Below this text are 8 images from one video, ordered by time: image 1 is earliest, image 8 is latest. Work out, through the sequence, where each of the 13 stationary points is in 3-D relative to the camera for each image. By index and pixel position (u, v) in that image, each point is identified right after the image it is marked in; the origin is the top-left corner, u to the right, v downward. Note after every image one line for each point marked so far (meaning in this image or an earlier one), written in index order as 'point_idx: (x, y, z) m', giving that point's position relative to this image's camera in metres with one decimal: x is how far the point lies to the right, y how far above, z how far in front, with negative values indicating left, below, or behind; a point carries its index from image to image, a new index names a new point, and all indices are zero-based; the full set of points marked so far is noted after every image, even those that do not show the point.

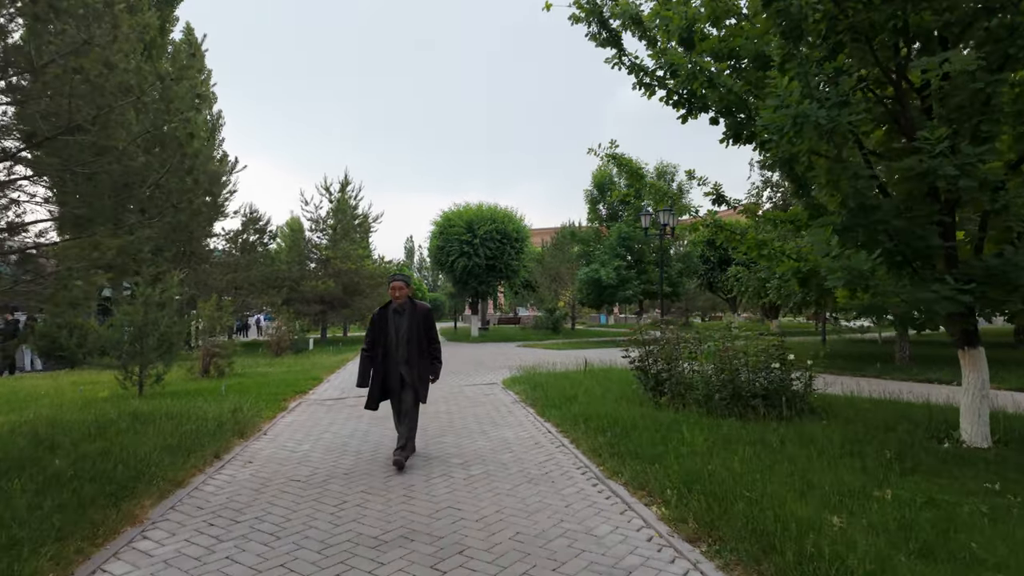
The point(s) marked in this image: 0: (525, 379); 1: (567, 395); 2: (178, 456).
0: (+0.3, -1.8, +11.4) m
1: (+0.9, -1.8, +9.3) m
2: (-3.5, -1.8, +6.0) m
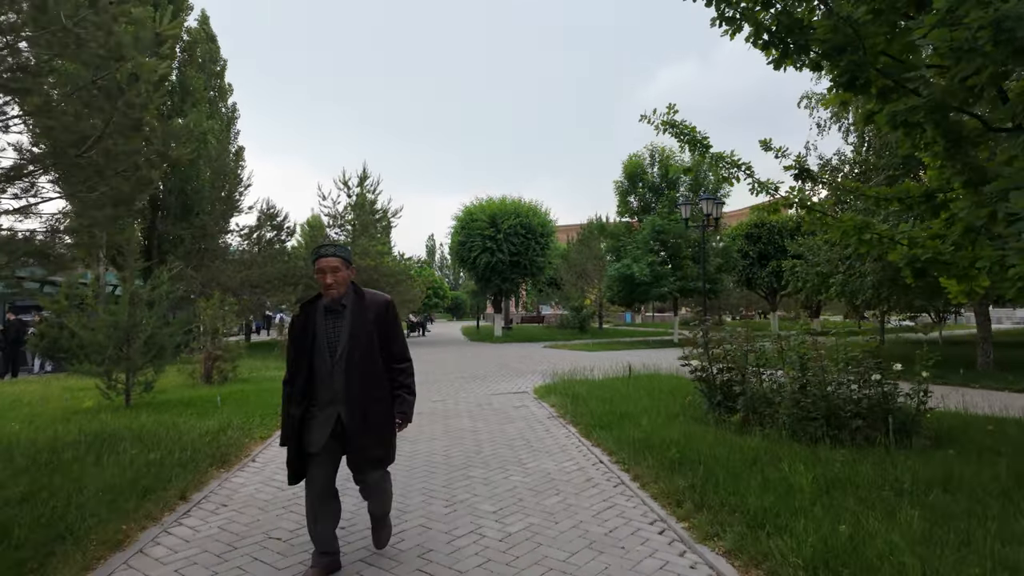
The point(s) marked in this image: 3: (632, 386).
0: (+0.9, -1.8, +9.9) m
1: (+1.4, -1.7, +7.8) m
2: (-3.1, -1.7, +4.7) m
3: (+2.1, -1.7, +10.0) m
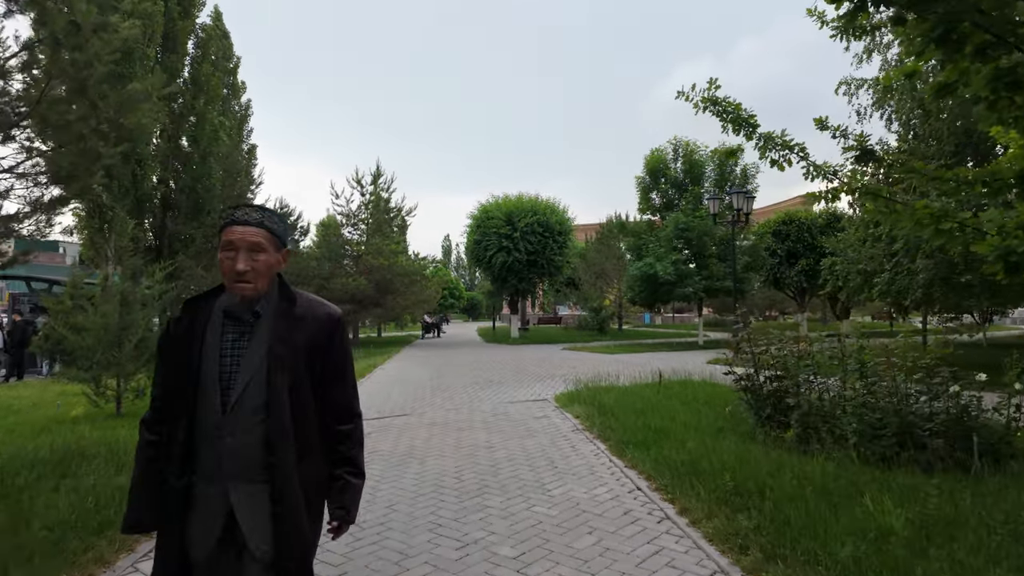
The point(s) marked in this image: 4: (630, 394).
0: (+1.2, -1.7, +9.0) m
1: (+1.7, -1.7, +6.9) m
2: (-3.0, -1.7, +3.9) m
3: (+2.4, -1.7, +9.1) m
4: (+1.9, -1.7, +9.2) m
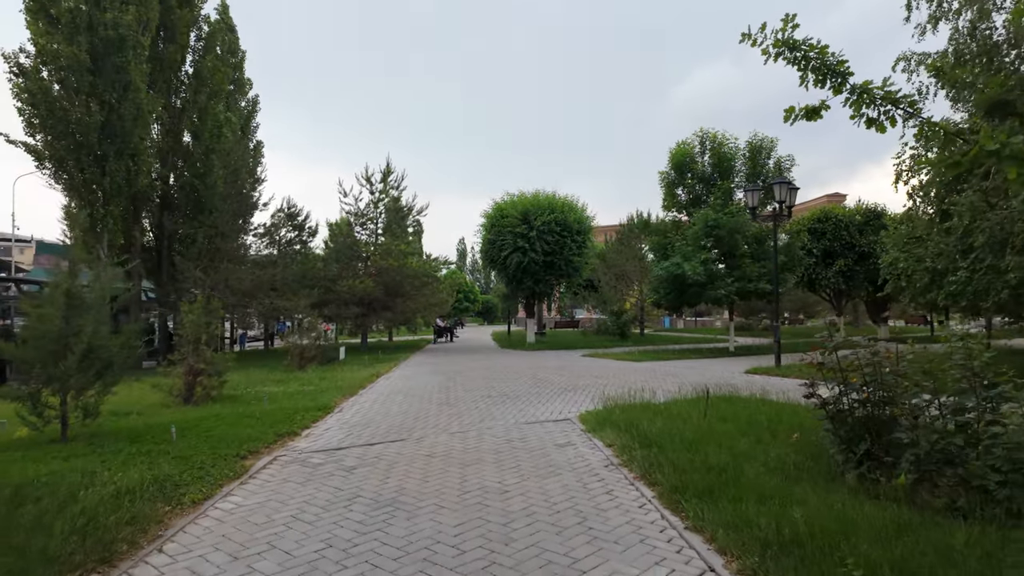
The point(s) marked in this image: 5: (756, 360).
0: (+1.4, -1.7, +7.4) m
1: (+1.9, -1.7, +5.3) m
2: (-2.9, -1.7, +2.4) m
3: (+2.6, -1.7, +7.4) m
4: (+2.2, -1.7, +7.6) m
5: (+7.6, -2.3, +17.8) m
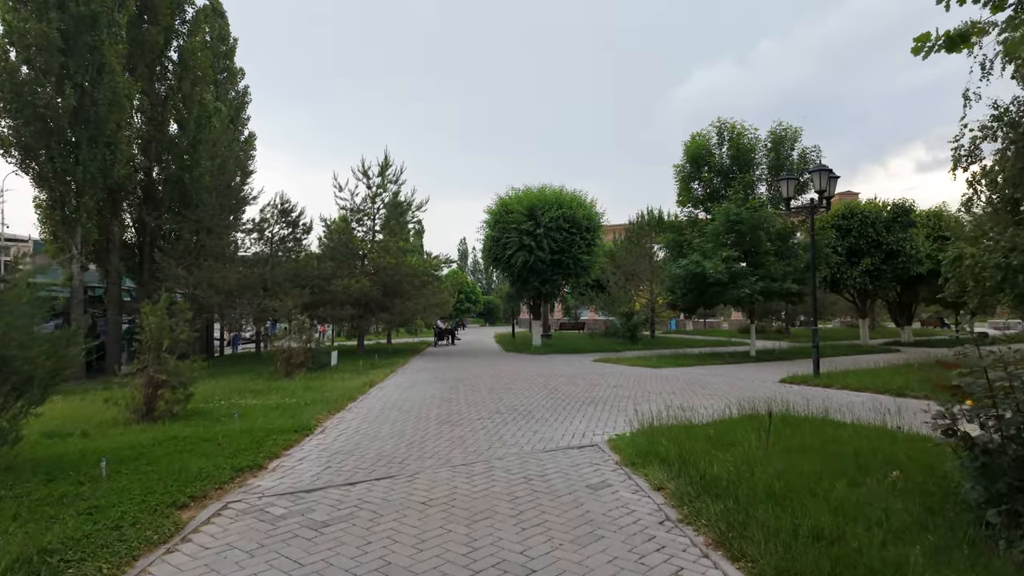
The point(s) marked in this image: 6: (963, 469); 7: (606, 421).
0: (+1.6, -1.7, +5.9) m
1: (+2.0, -1.6, +3.8) m
2: (-2.7, -1.6, +0.9) m
3: (+2.8, -1.7, +5.9) m
4: (+2.3, -1.7, +6.1) m
5: (+7.8, -2.3, +16.2) m
6: (+3.4, -1.3, +4.3) m
7: (+1.4, -1.9, +8.5) m
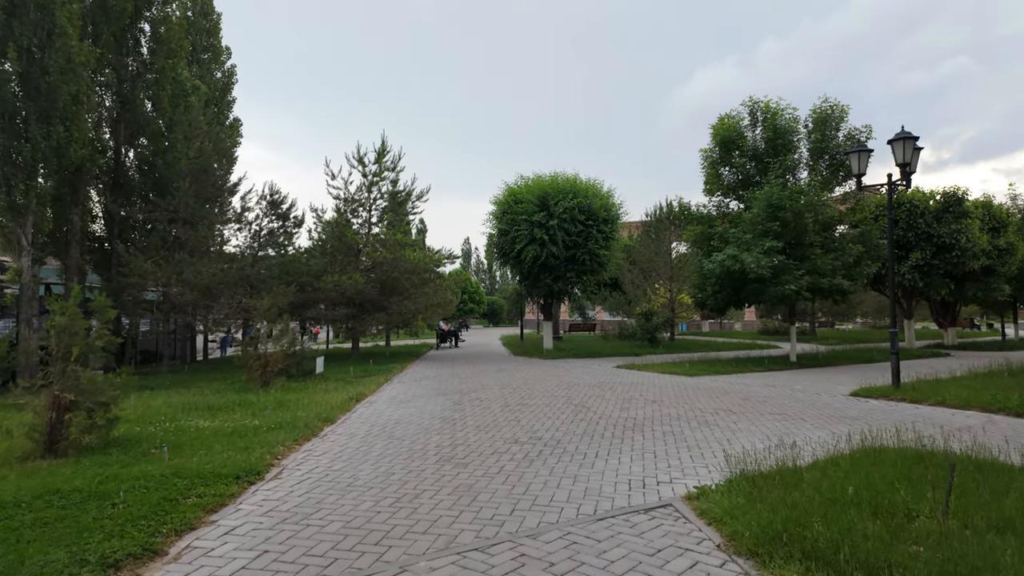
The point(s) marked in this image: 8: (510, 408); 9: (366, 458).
0: (+1.9, -1.6, +3.6) m
1: (+2.3, -1.5, +1.4) m
2: (-2.4, -1.5, -1.4) m
3: (+3.1, -1.5, +3.5) m
4: (+2.6, -1.6, +3.7) m
5: (+8.2, -2.2, +13.8) m
6: (+3.6, -1.2, +1.9) m
7: (+1.7, -1.8, +6.2) m
8: (0.0, -2.2, +10.3) m
9: (-1.7, -2.0, +6.8) m
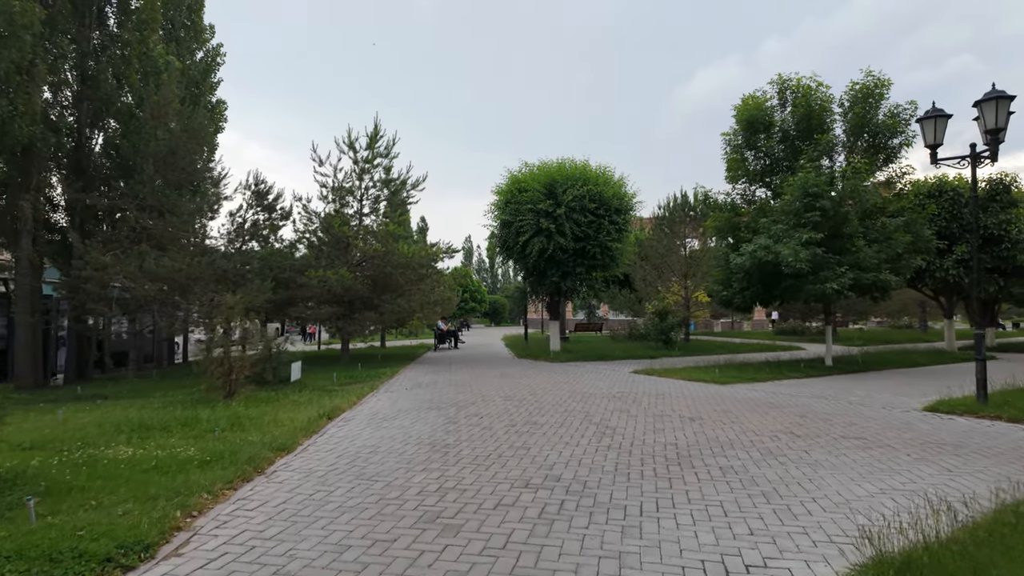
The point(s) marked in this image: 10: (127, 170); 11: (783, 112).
0: (+2.0, -1.5, +1.6) m
1: (+2.4, -1.4, -0.5) m
2: (-2.4, -1.4, -3.4) m
3: (+3.2, -1.4, +1.6) m
4: (+2.7, -1.5, +1.8) m
5: (+8.3, -2.1, +11.9) m
6: (+3.7, -1.1, -0.1) m
7: (+1.8, -1.7, +4.2) m
8: (+0.1, -2.1, +8.4) m
9: (-1.6, -1.9, +4.8) m
10: (-12.5, +3.7, +18.5) m
11: (+9.1, +5.9, +19.0) m
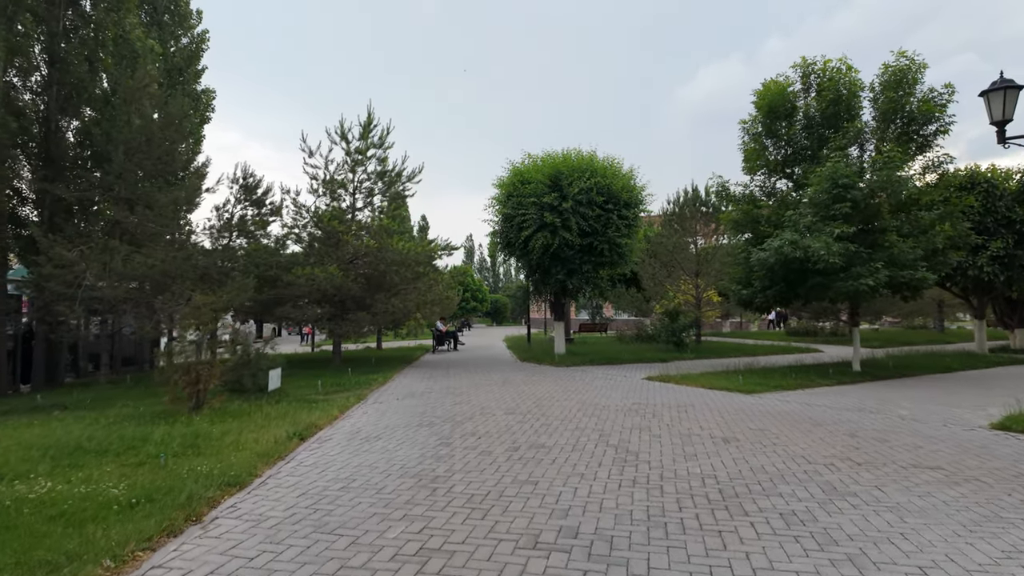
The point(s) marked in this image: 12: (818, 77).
0: (+2.0, -1.5, +0.3) m
1: (+2.4, -1.4, -1.8) m
2: (-2.4, -1.4, -4.6) m
3: (+3.2, -1.4, +0.3) m
4: (+2.7, -1.5, +0.5) m
5: (+8.3, -2.1, +10.5) m
6: (+3.7, -1.1, -1.4) m
7: (+1.8, -1.7, +2.9) m
8: (+0.1, -2.0, +7.1) m
9: (-1.6, -1.9, +3.5) m
10: (-12.4, +3.7, +17.2) m
11: (+9.2, +6.0, +17.7) m
12: (+9.3, +6.4, +17.4) m
